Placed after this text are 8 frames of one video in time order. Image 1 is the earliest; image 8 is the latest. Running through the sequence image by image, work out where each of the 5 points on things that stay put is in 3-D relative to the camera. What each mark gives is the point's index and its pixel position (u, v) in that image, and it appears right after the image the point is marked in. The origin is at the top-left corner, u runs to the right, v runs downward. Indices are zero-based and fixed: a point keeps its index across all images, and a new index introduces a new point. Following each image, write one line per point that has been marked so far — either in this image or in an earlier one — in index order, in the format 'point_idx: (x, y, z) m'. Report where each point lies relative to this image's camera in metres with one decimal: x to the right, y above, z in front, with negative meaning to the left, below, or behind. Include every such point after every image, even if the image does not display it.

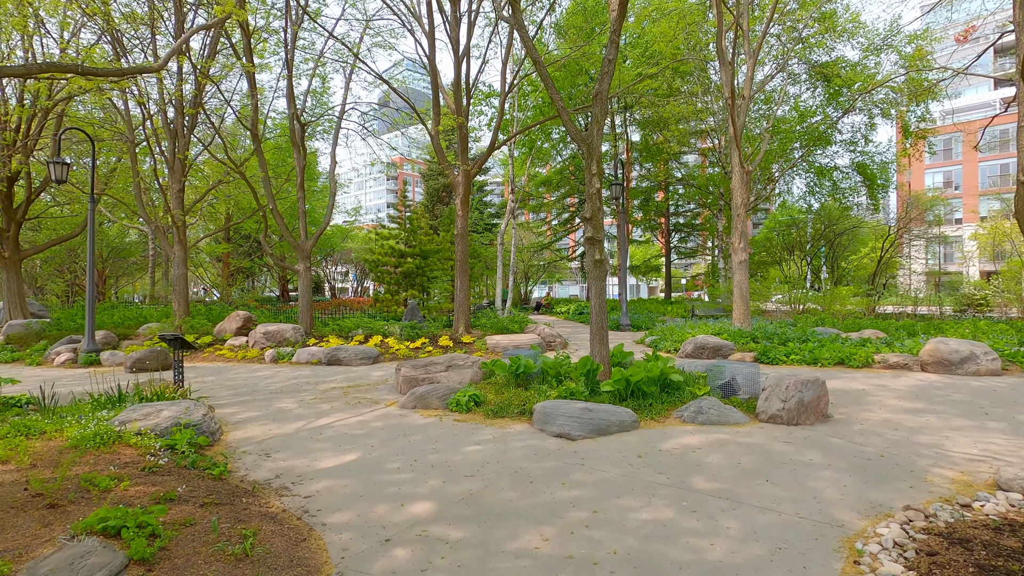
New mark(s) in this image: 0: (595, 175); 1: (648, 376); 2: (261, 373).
0: (+1.2, +1.6, +7.2) m
1: (+1.6, -1.0, +5.9) m
2: (-4.7, -1.6, +9.5) m
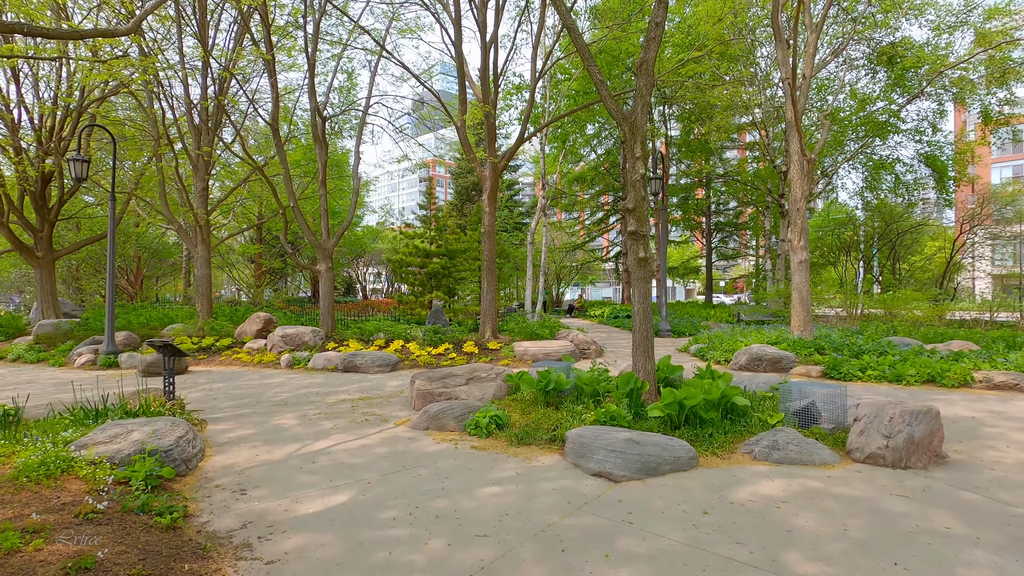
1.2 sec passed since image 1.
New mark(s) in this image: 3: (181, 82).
0: (+1.5, +1.6, +6.2) m
1: (+1.9, -1.1, +4.9) m
2: (-4.2, -1.6, +8.9) m
3: (-9.4, +5.8, +14.4) m
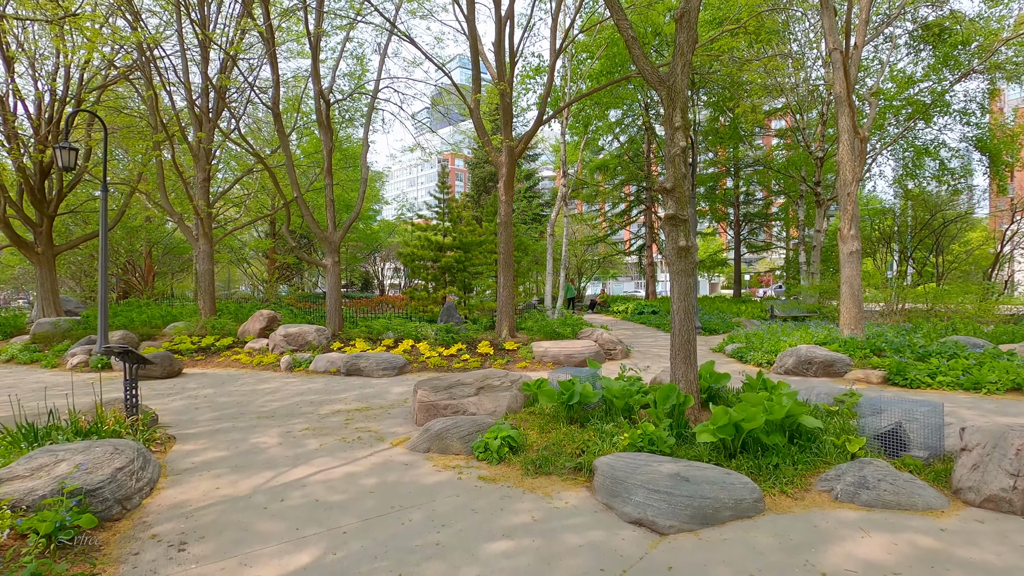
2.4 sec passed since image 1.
0: (+1.7, +1.6, +5.2) m
1: (+2.0, -1.0, +3.9) m
2: (-3.9, -1.5, +8.1) m
3: (-9.0, +5.9, +13.8) m
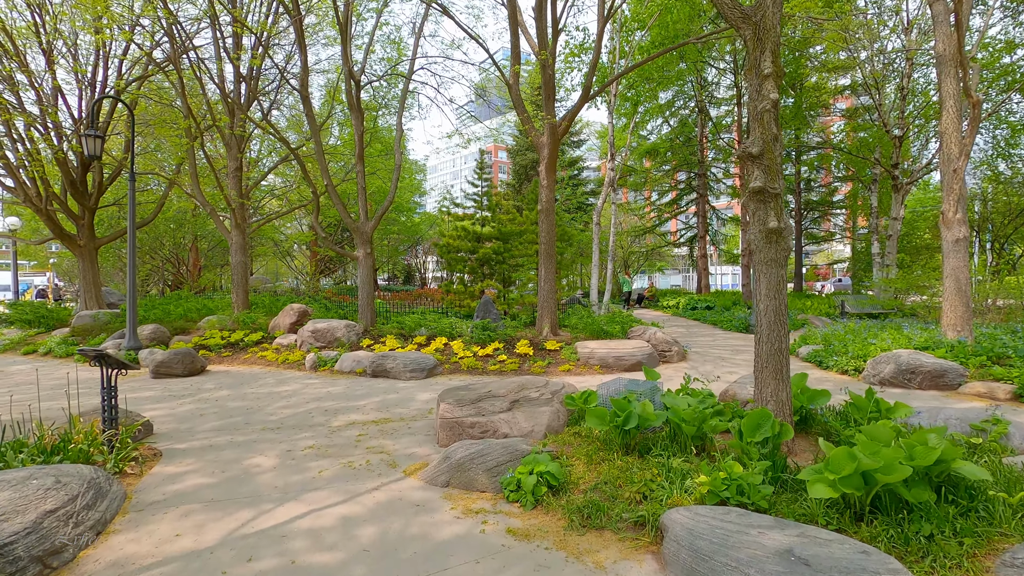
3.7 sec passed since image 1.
0: (+2.0, +1.7, +4.0) m
1: (+2.2, -1.0, +2.8) m
2: (-3.3, -1.4, +7.5) m
3: (-7.9, +6.1, +13.5) m
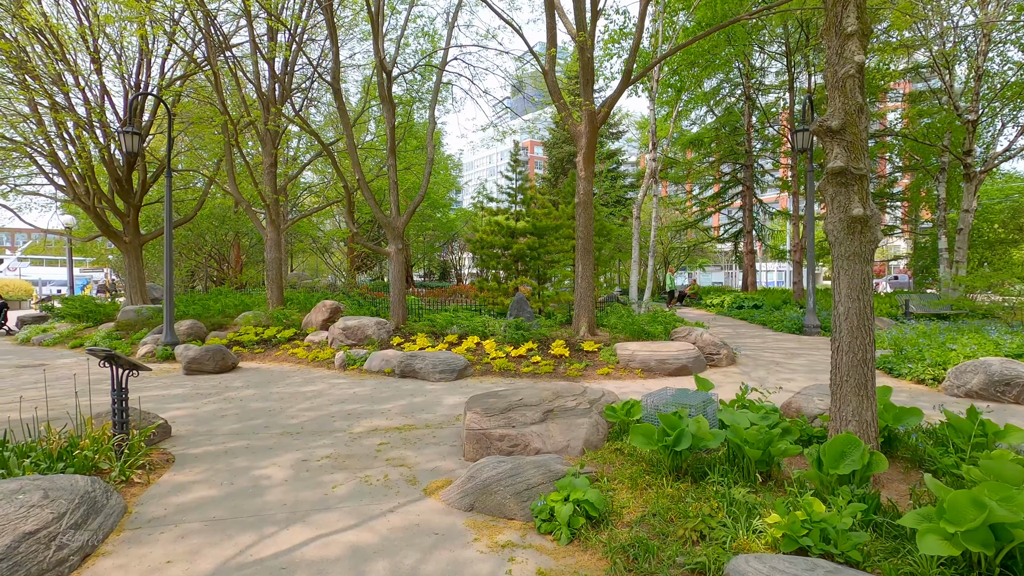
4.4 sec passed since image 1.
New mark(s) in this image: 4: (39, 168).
0: (+2.3, +1.7, +3.4) m
1: (+2.3, -1.0, +2.1) m
2: (-2.8, -1.4, +7.2) m
3: (-6.9, +6.2, +13.5) m
4: (-11.5, +2.9, +12.4) m
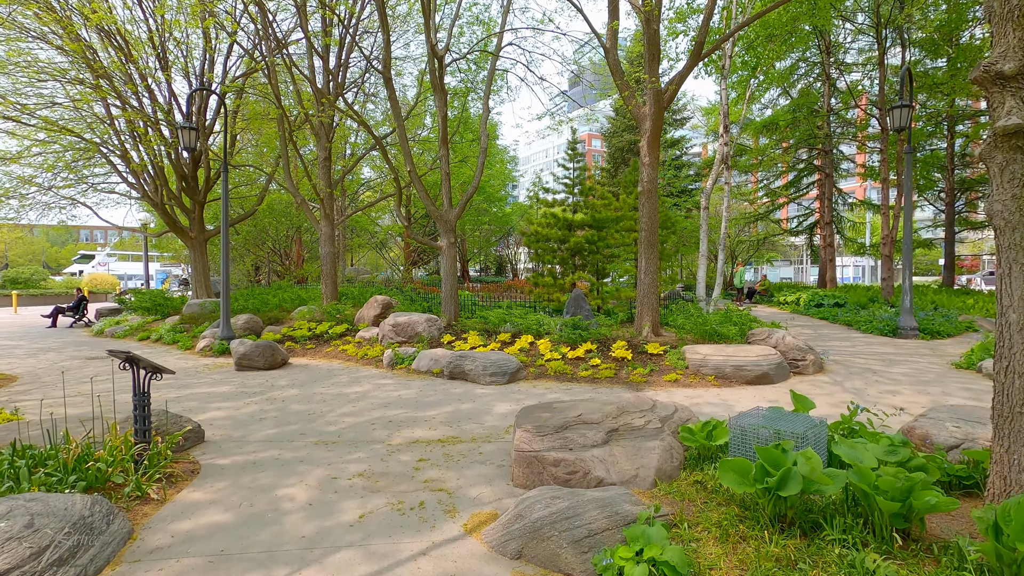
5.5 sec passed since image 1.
0: (+2.6, +1.7, +2.5) m
1: (+2.5, -1.0, +1.3) m
2: (-2.1, -1.3, +6.9) m
3: (-5.5, +6.4, +13.5) m
4: (-10.1, +3.1, +12.9) m
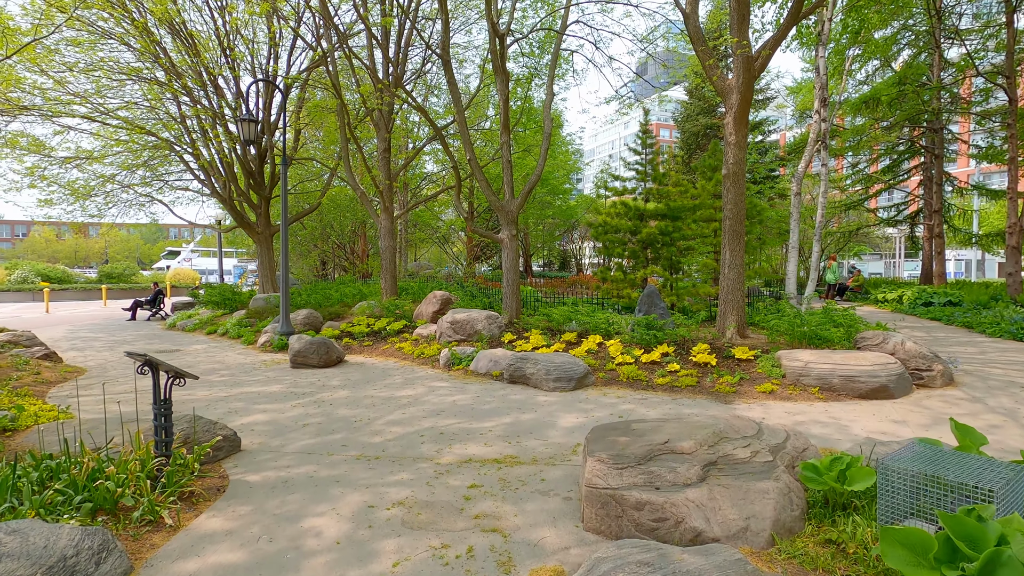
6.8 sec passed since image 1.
0: (+2.8, +1.7, +1.4) m
1: (+2.6, -1.0, +0.3) m
2: (-1.2, -1.3, +6.4) m
3: (-3.8, +6.5, +13.3) m
4: (-8.5, +3.2, +13.3) m
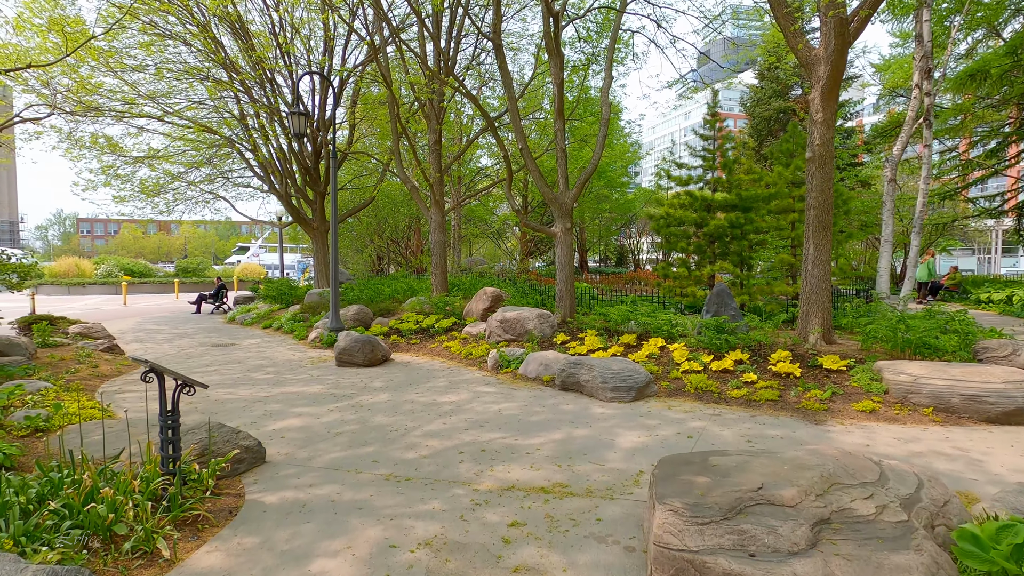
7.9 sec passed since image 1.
0: (+2.9, +1.6, +0.5) m
1: (+2.5, -1.1, -0.6) m
2: (-0.6, -1.2, +5.9) m
3: (-2.4, +6.6, +13.0) m
4: (-7.1, +3.3, +13.6) m
